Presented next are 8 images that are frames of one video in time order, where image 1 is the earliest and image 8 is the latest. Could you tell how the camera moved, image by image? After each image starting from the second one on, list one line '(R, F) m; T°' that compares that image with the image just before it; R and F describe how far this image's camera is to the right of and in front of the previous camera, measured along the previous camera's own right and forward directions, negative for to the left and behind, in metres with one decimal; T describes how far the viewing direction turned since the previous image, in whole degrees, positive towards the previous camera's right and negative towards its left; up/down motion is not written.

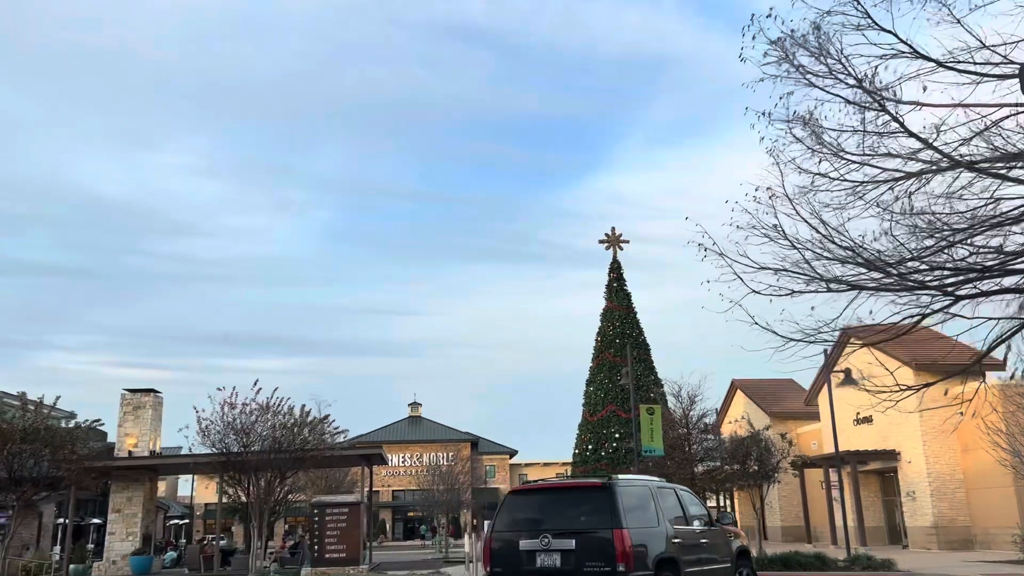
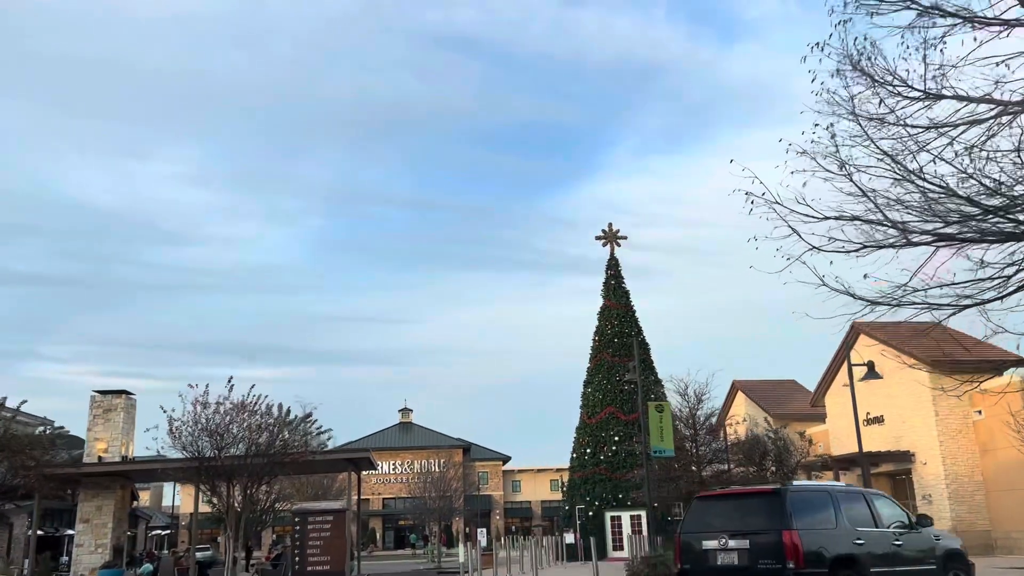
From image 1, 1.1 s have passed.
(-0.1, +1.4) m; +1°
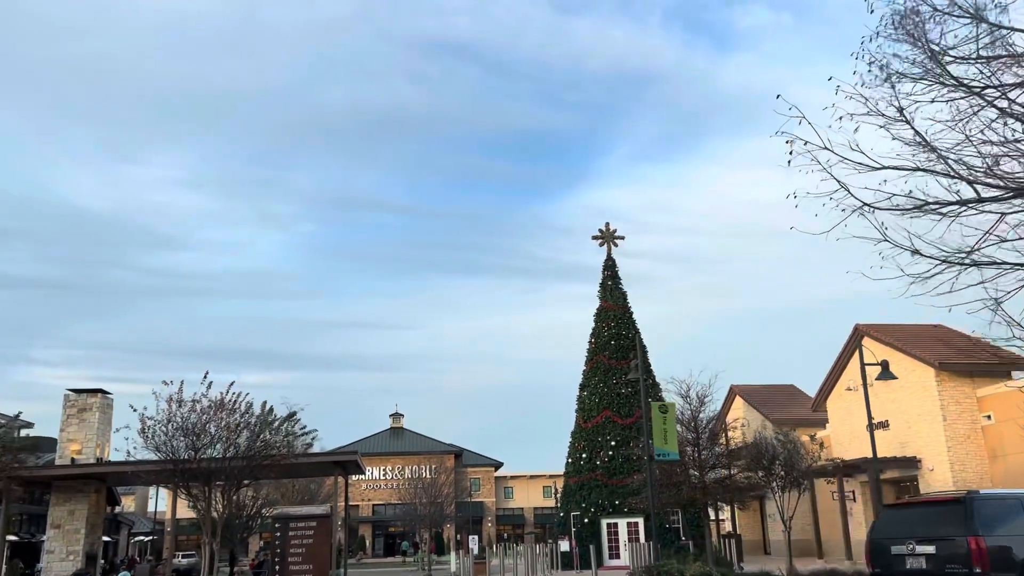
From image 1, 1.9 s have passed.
(-0.1, +0.9) m; +1°
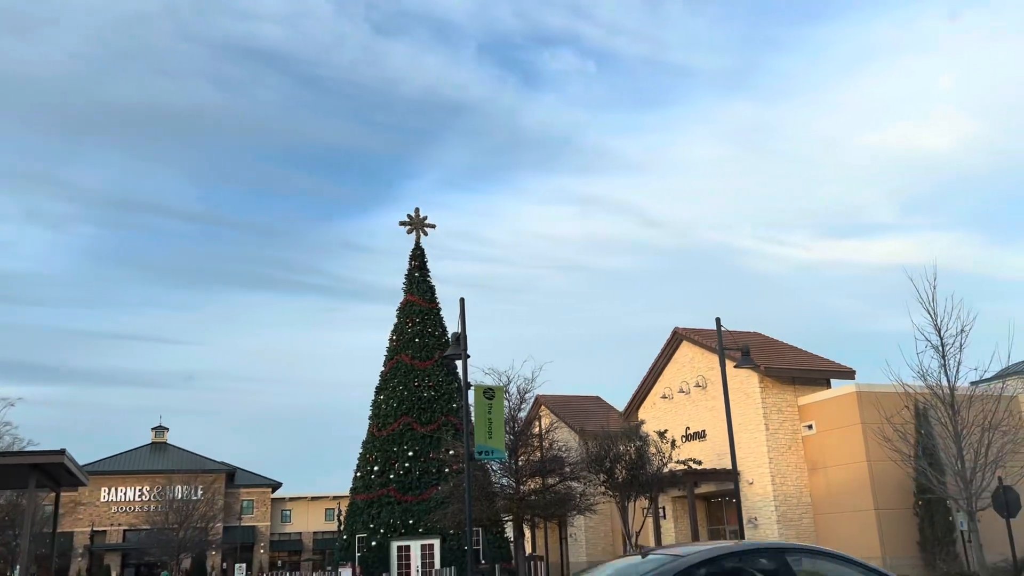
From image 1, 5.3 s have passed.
(+0.2, +4.0) m; +14°
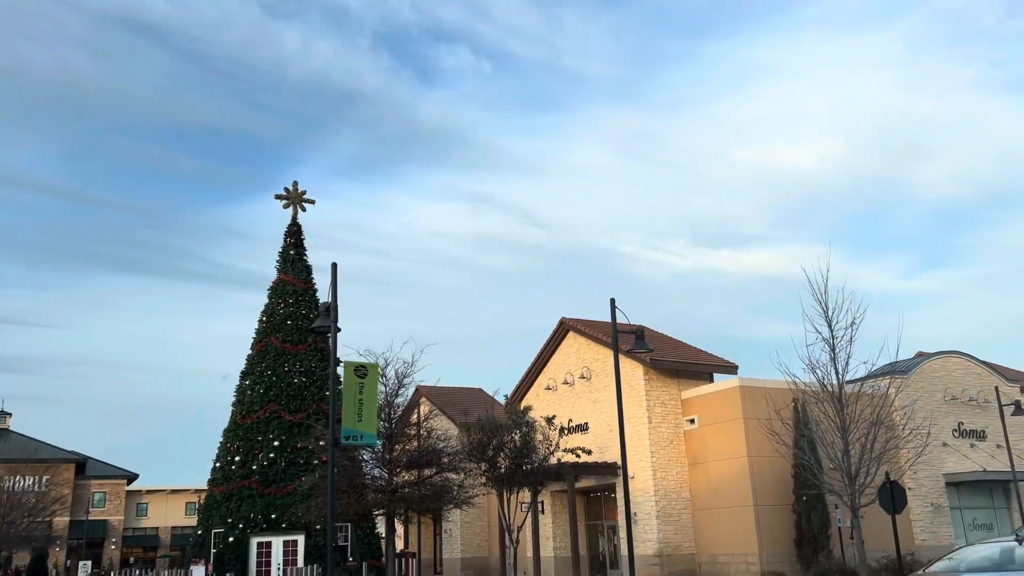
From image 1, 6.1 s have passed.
(+0.1, +1.2) m; +8°
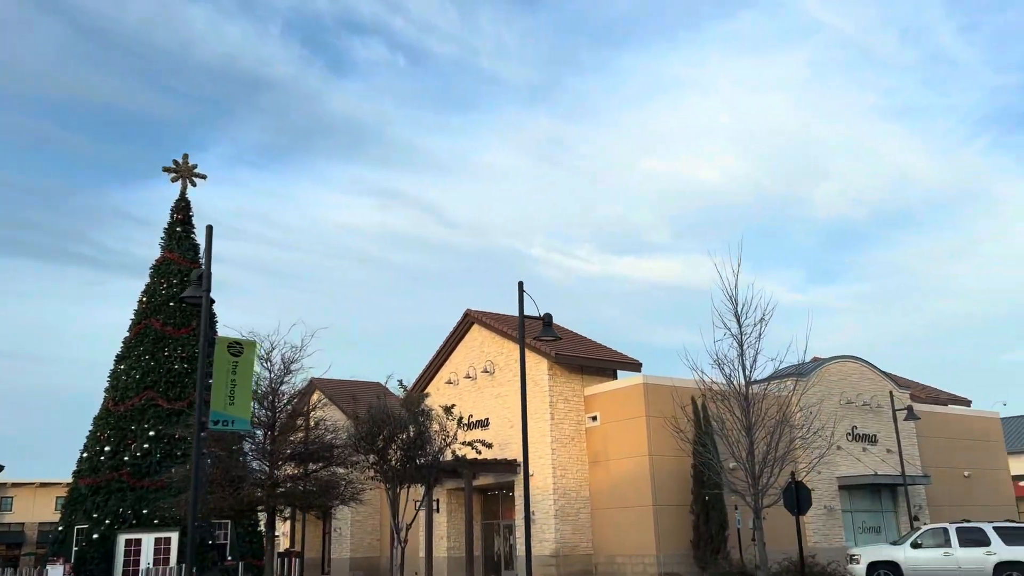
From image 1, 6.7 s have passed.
(+0.1, +1.0) m; +6°
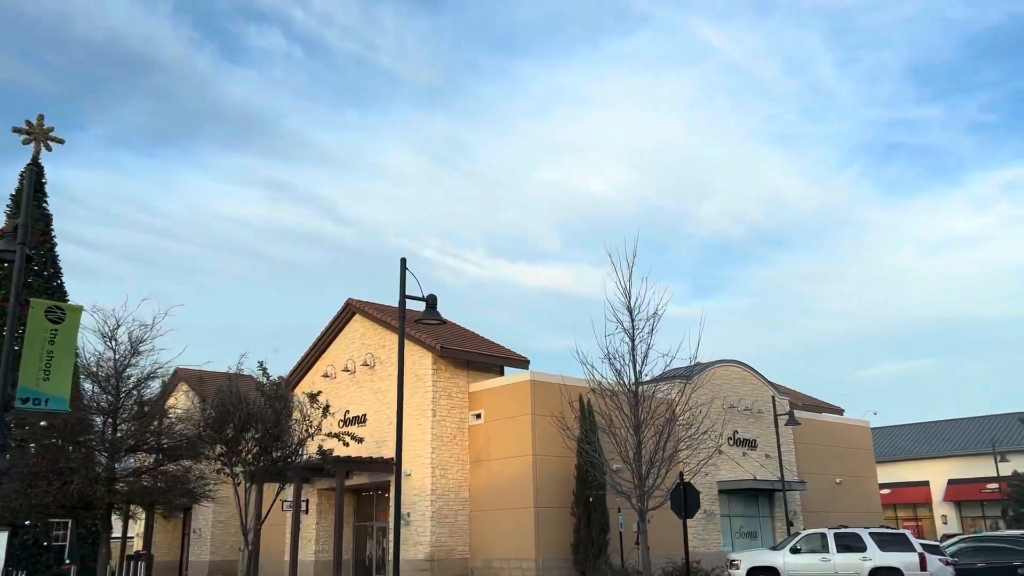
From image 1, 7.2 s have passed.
(+0.2, +1.0) m; +7°
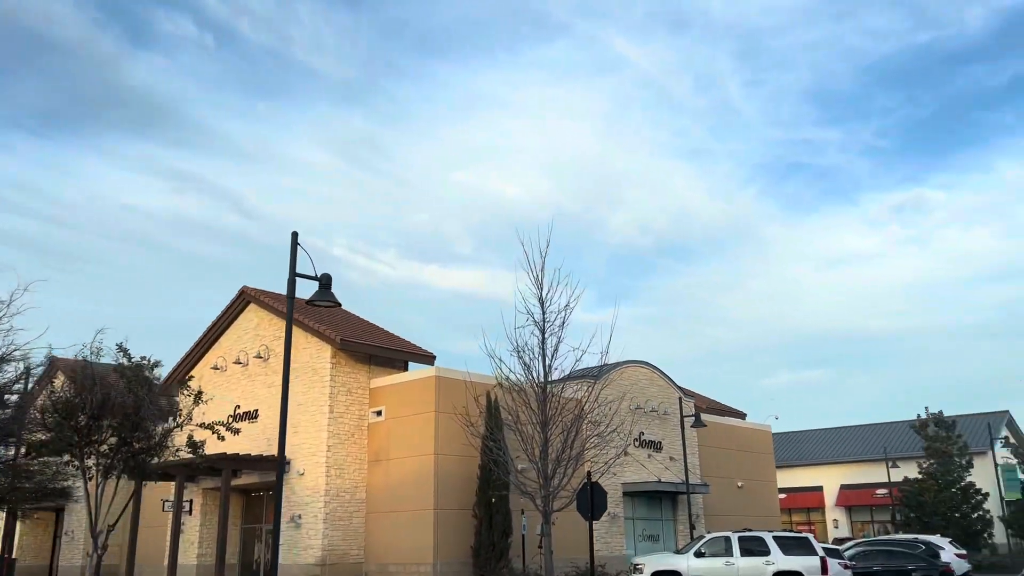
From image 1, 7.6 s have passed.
(+0.1, +0.8) m; +6°
